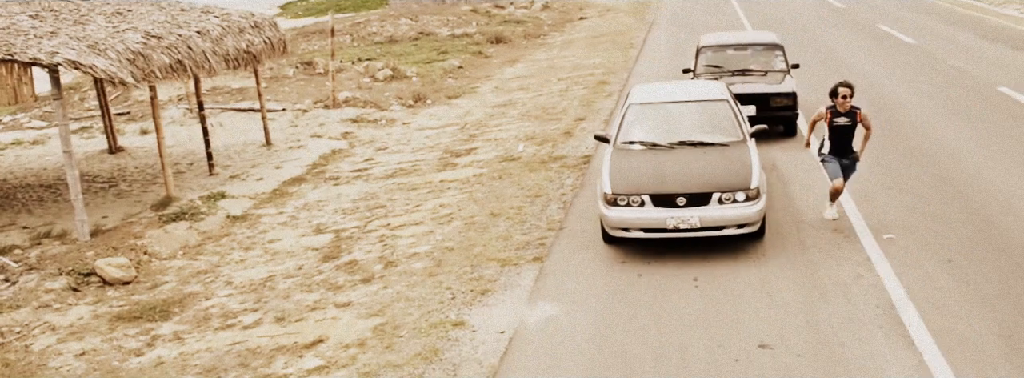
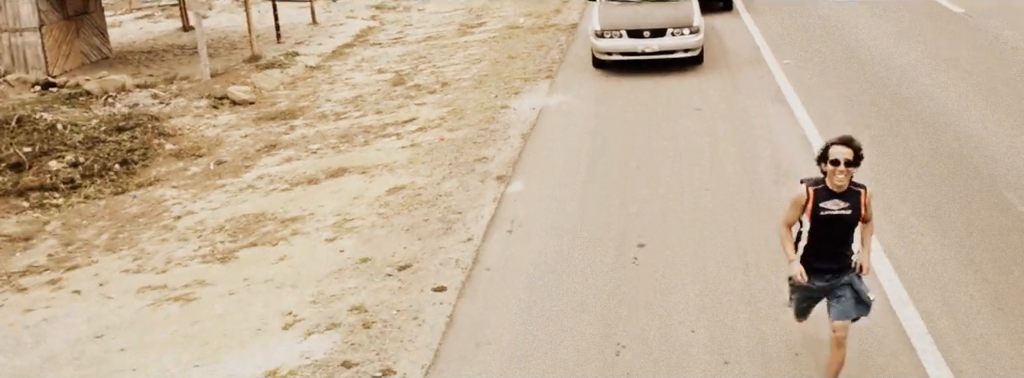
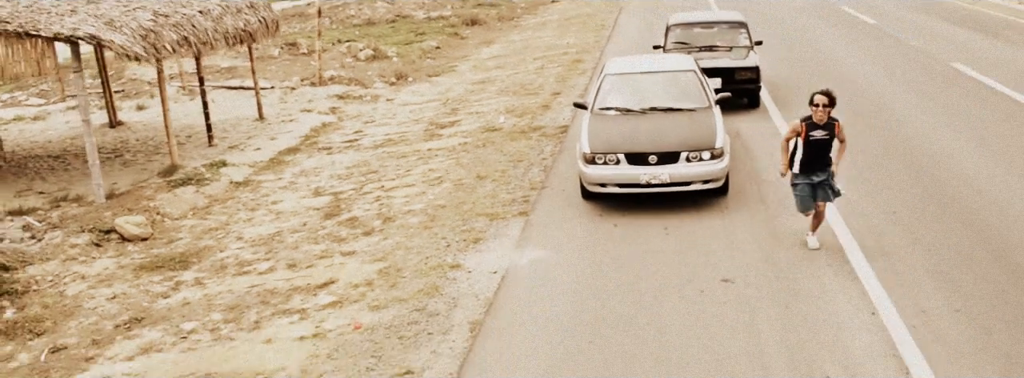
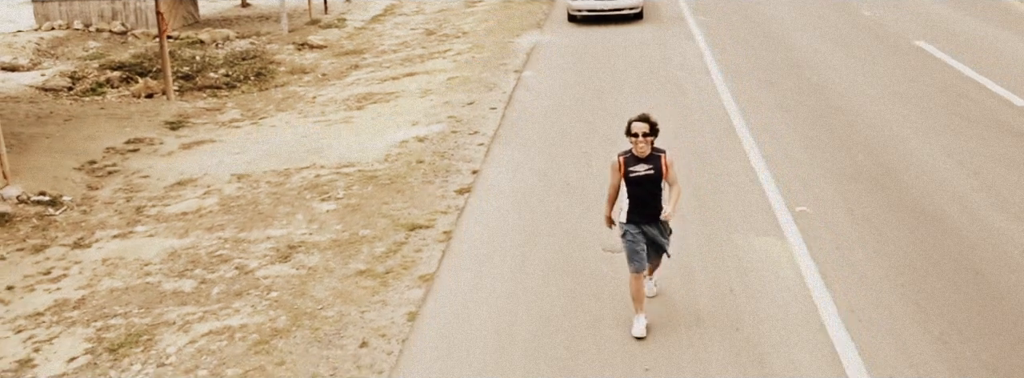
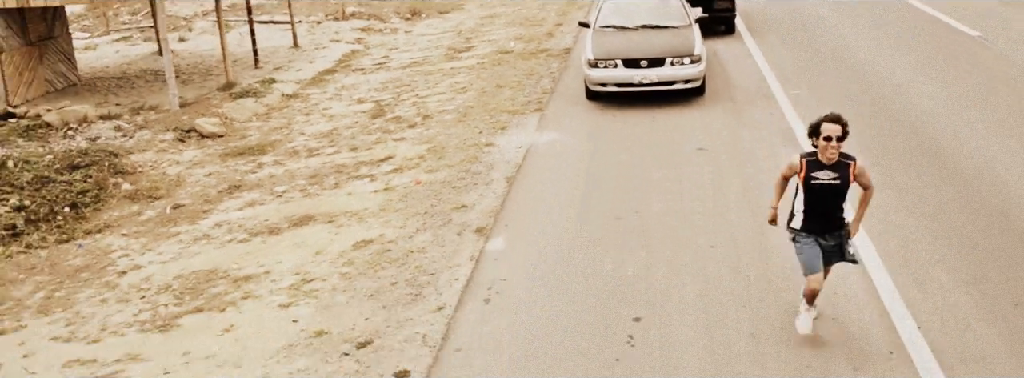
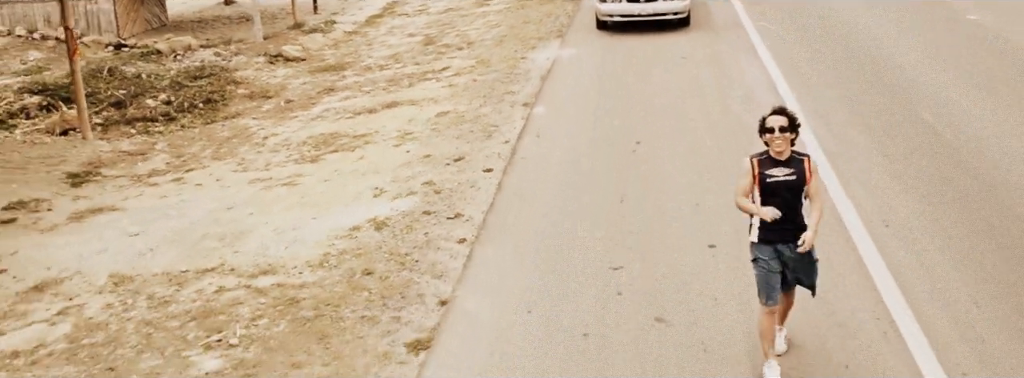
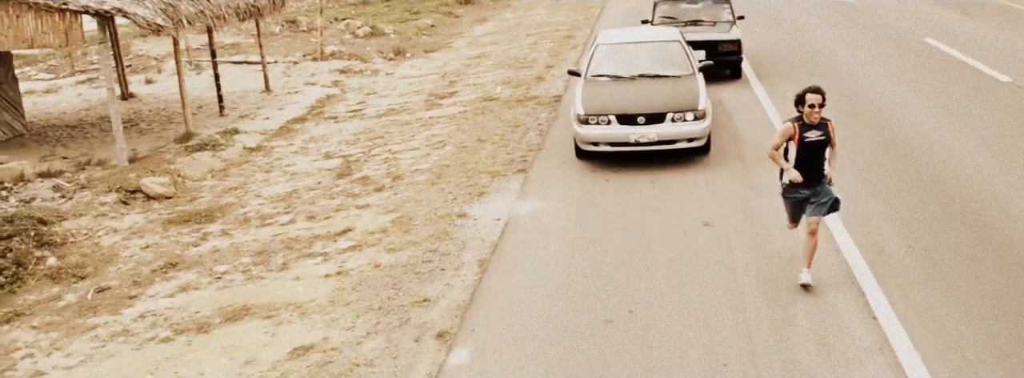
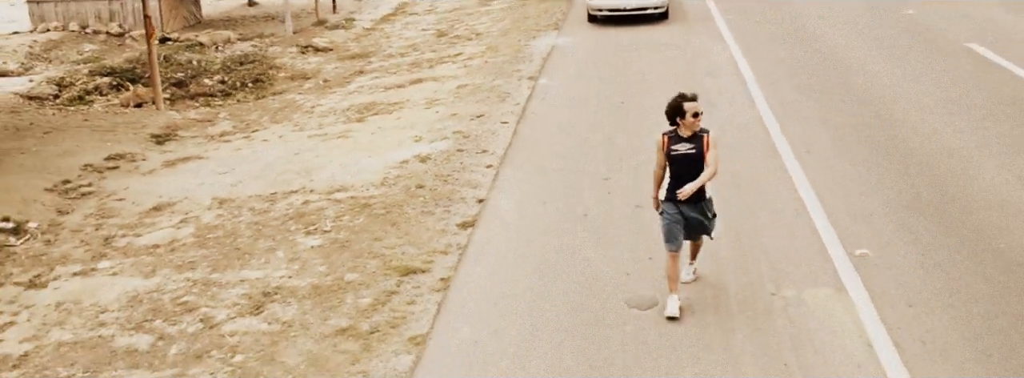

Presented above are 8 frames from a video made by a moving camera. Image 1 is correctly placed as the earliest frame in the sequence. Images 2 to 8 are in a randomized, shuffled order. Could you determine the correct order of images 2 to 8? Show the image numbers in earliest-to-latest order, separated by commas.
3, 7, 5, 2, 6, 8, 4
